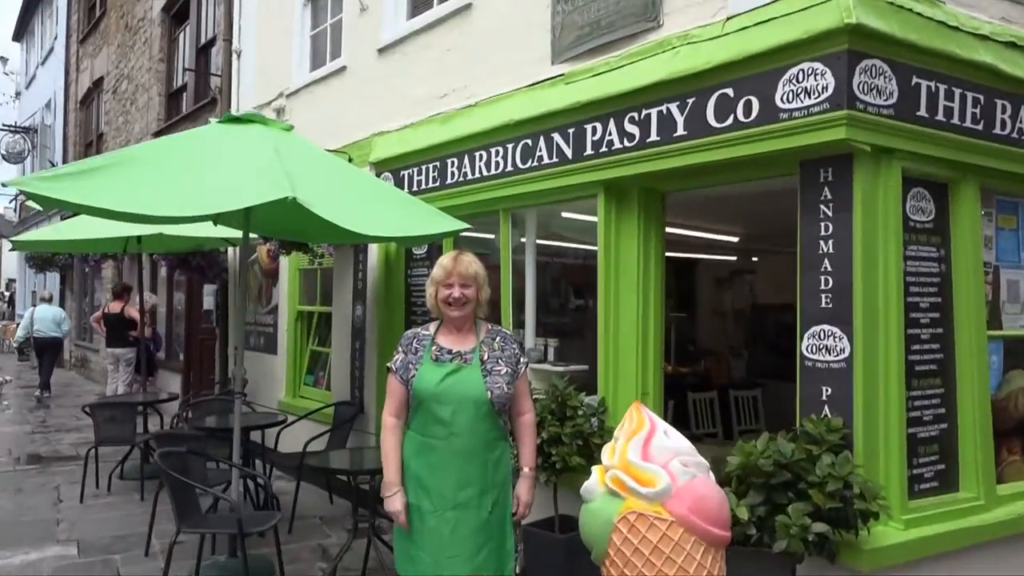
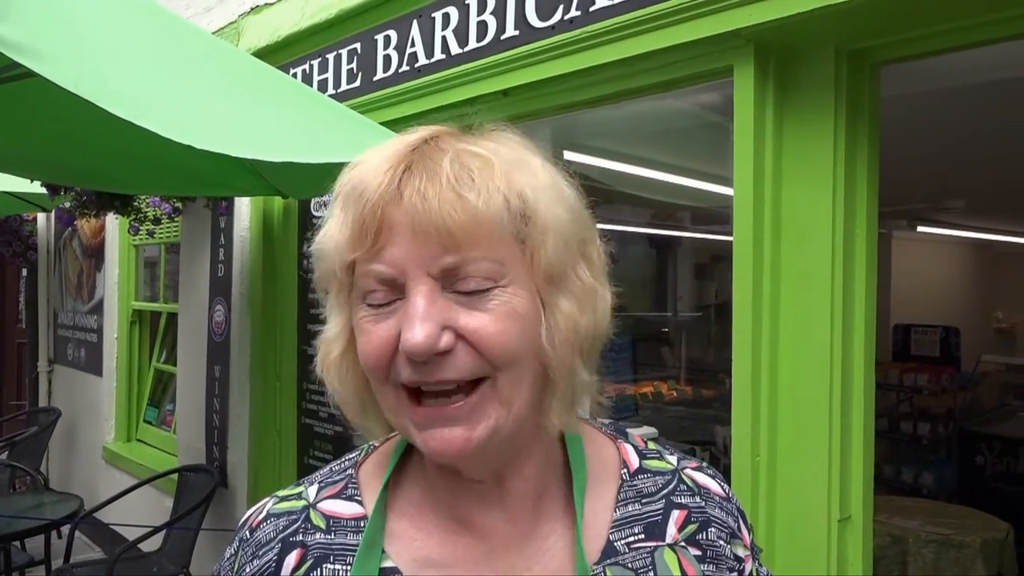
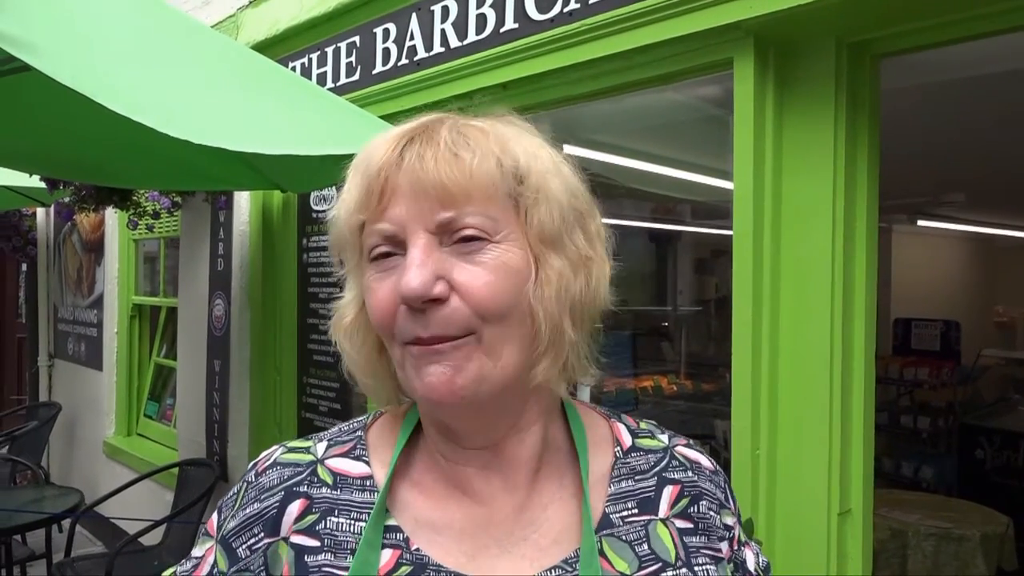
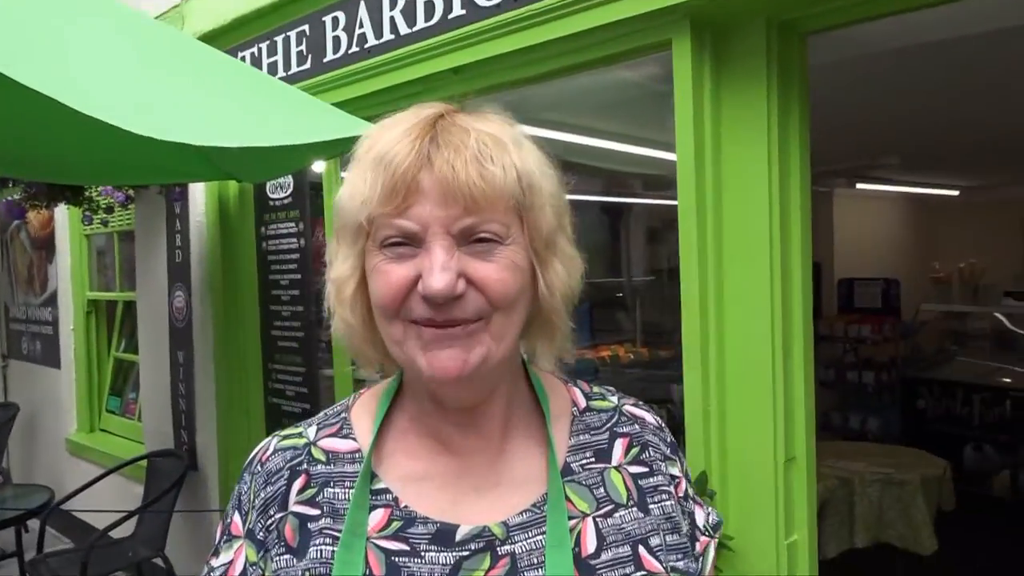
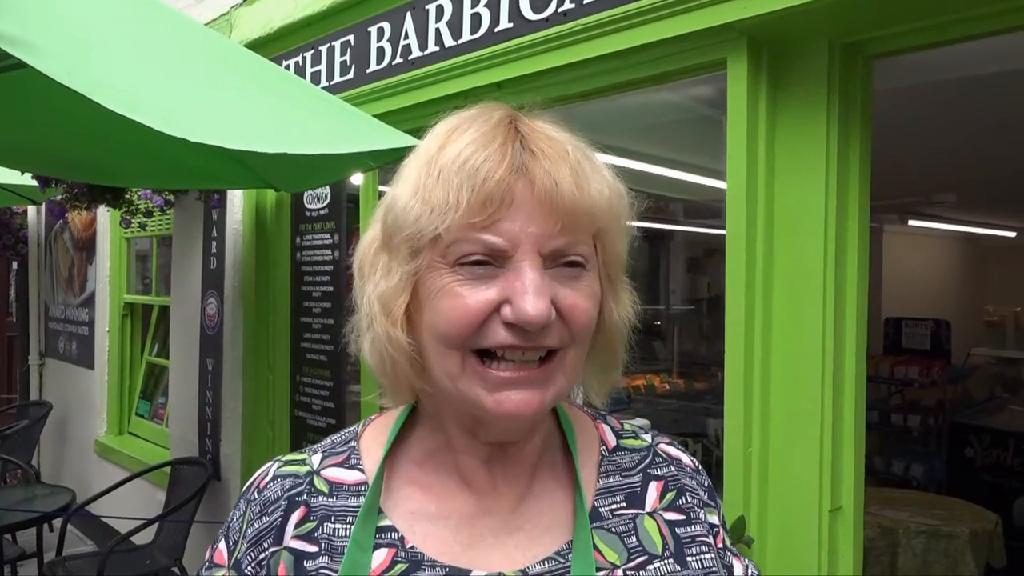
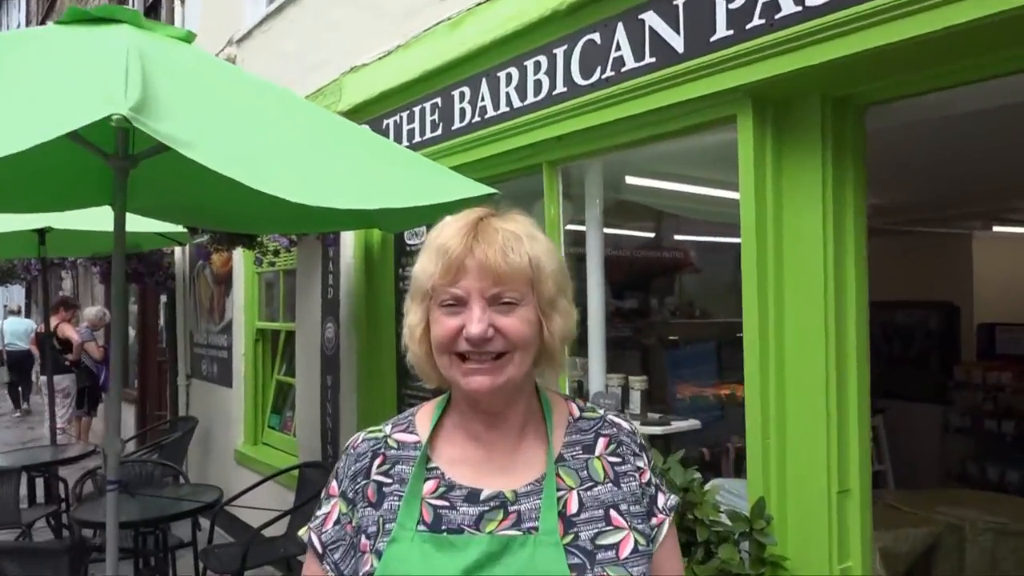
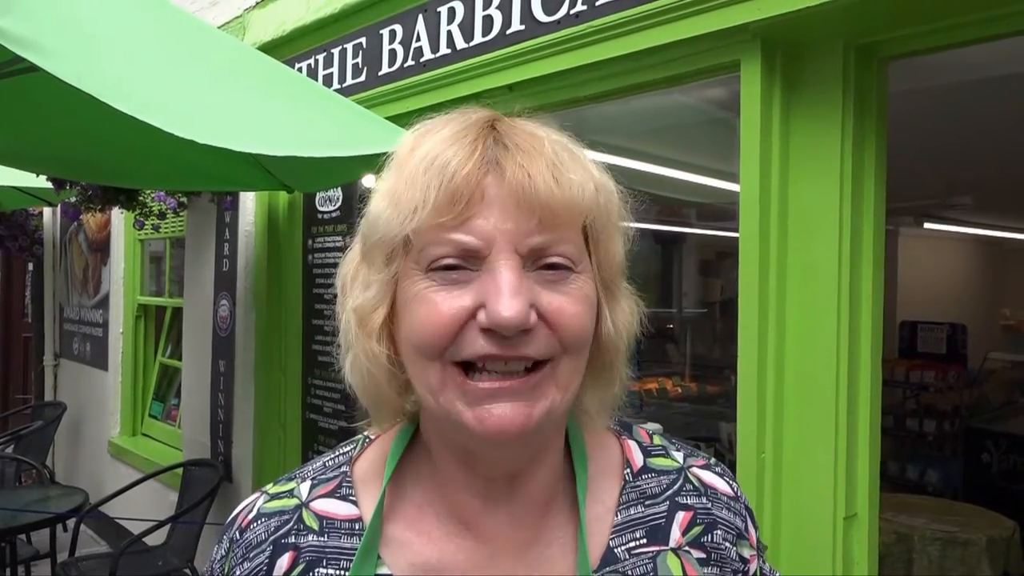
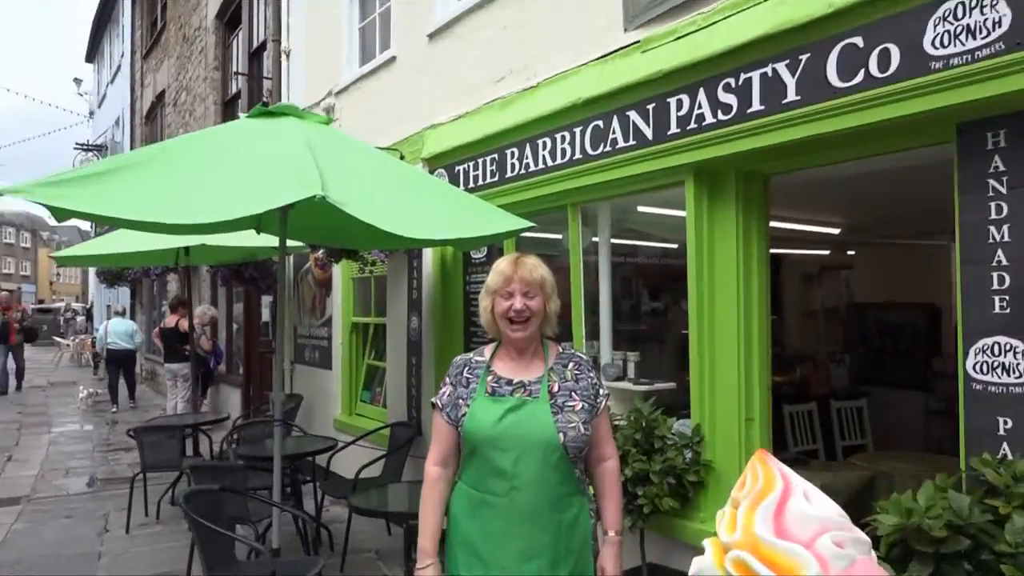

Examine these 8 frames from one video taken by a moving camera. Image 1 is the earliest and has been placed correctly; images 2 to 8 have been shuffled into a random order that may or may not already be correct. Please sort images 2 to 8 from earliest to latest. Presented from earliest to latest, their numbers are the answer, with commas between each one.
8, 6, 4, 5, 3, 7, 2
